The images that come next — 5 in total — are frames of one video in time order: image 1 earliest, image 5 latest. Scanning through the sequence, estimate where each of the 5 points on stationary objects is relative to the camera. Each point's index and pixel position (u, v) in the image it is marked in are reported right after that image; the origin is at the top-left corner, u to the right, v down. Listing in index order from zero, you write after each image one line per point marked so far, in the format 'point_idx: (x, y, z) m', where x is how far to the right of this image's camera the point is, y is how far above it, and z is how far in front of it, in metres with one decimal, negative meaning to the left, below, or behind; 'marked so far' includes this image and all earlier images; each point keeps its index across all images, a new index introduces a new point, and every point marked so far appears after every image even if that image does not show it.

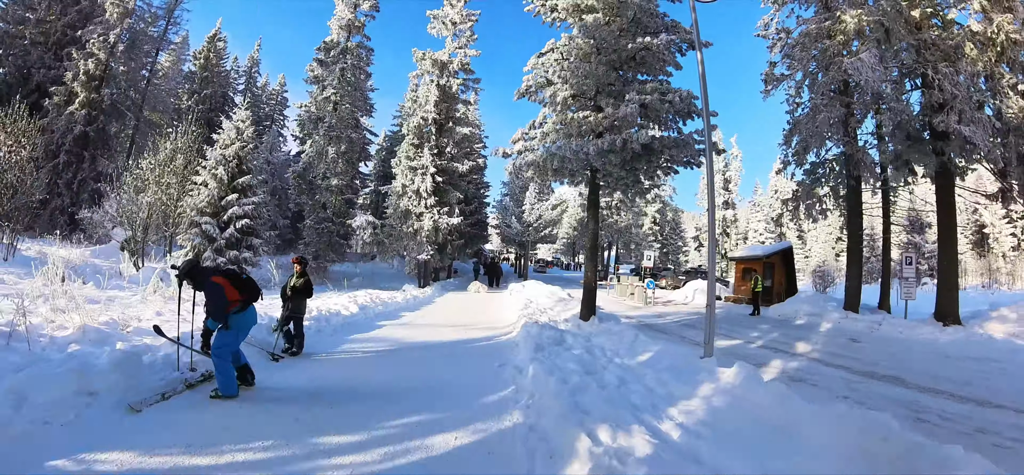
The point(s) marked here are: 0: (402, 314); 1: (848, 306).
0: (-2.4, -1.7, +10.3) m
1: (+11.8, -2.3, +16.3) m
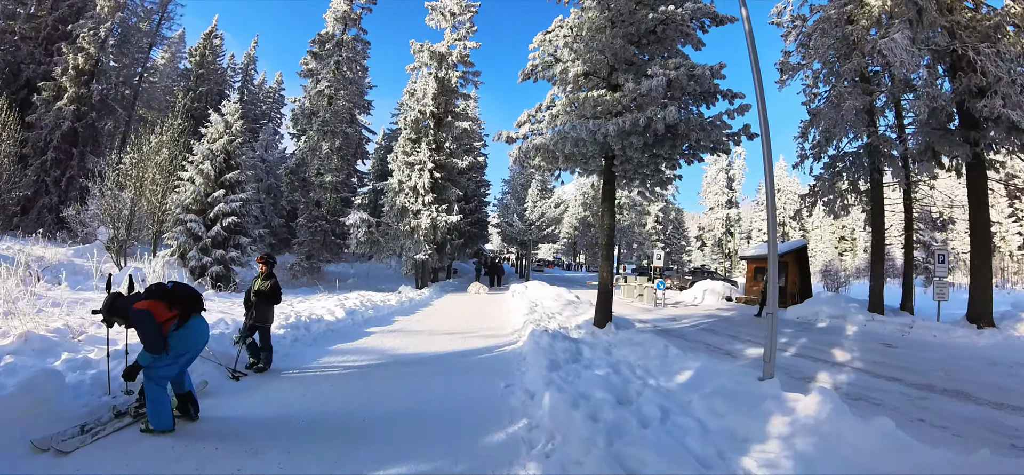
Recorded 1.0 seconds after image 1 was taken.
0: (-2.3, -1.6, +9.3) m
1: (+11.9, -2.3, +15.4) m
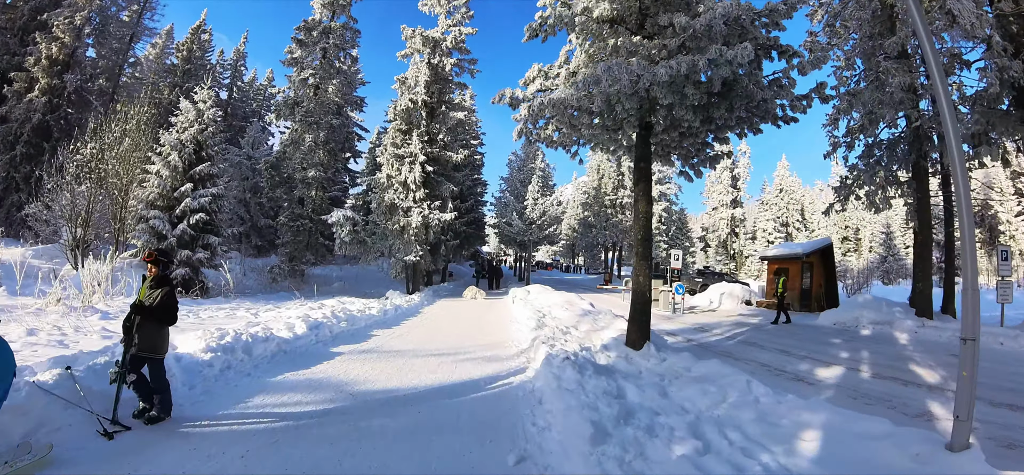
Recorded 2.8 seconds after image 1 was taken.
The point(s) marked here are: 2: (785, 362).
0: (-2.2, -1.6, +7.5) m
1: (+11.9, -2.2, +13.7) m
2: (+4.4, -2.0, +7.4) m
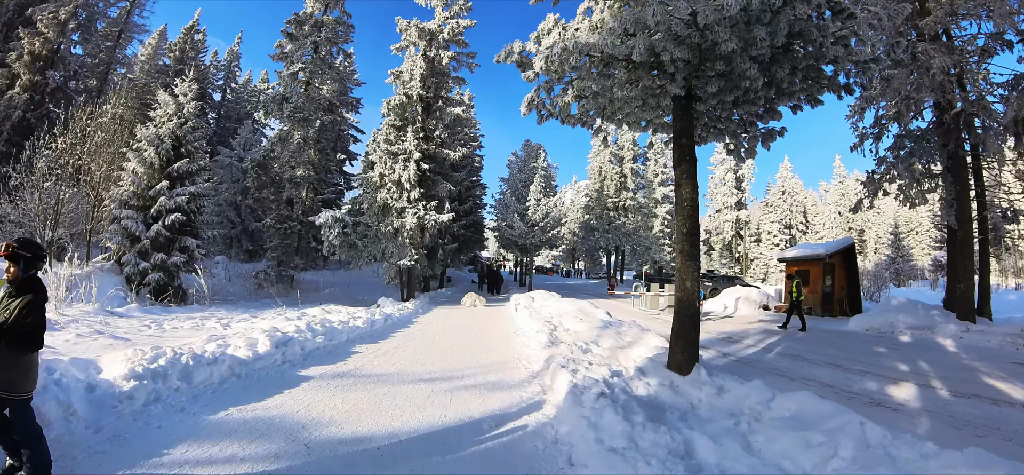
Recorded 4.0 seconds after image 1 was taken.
0: (-2.1, -1.5, +6.3) m
1: (+12.0, -2.2, +12.5) m
2: (+4.5, -1.9, +6.3) m
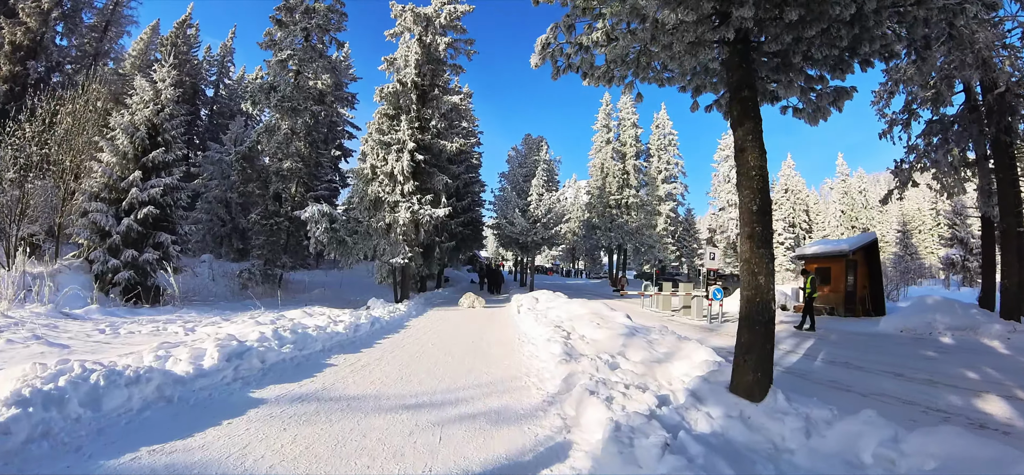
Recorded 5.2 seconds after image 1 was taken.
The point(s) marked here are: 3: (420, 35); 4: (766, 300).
0: (-2.1, -1.4, +5.2) m
1: (+12.1, -2.0, +11.4) m
2: (+4.5, -1.8, +5.2) m
3: (-3.5, +7.7, +17.6) m
4: (+1.8, -0.5, +3.3) m
